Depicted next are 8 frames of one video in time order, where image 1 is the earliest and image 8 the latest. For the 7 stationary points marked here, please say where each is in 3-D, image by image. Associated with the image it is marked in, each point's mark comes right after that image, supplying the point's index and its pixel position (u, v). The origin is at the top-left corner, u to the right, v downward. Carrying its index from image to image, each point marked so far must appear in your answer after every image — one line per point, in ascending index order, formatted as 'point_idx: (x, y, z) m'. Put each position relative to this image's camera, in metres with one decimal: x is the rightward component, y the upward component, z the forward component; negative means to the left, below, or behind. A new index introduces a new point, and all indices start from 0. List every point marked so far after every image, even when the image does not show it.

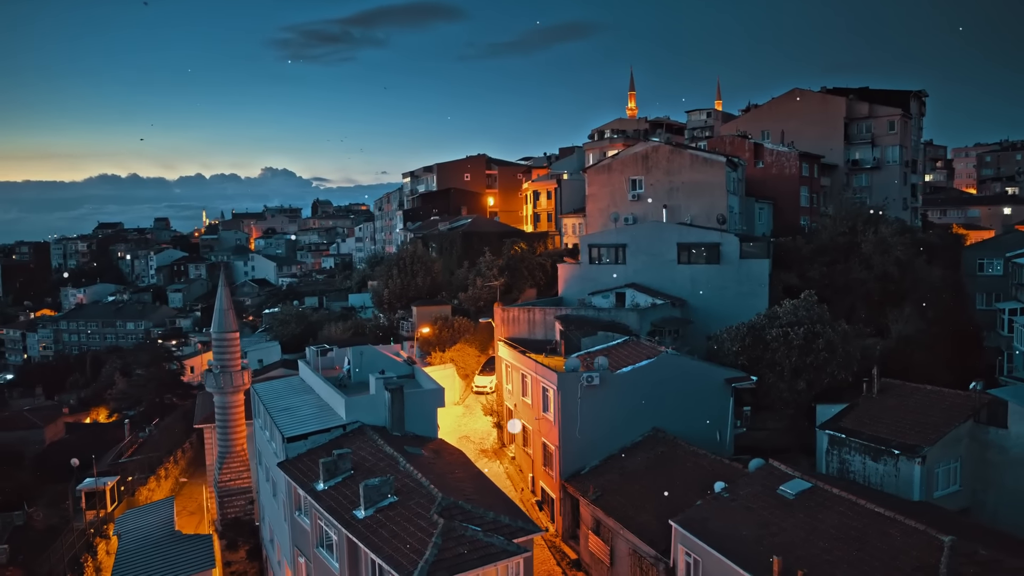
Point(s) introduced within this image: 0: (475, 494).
0: (-0.6, -3.1, +10.0) m
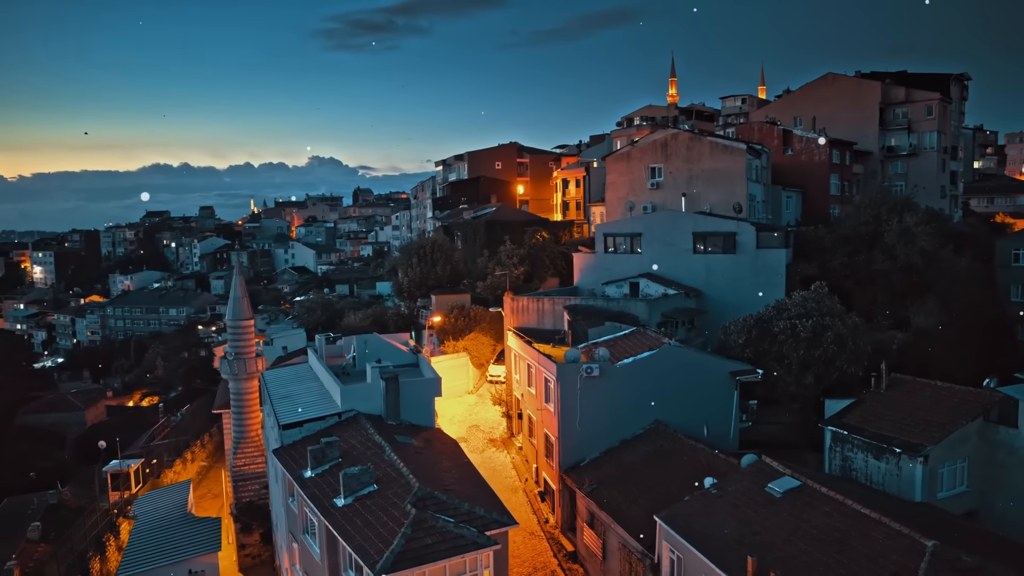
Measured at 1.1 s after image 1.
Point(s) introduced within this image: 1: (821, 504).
0: (-0.8, -2.9, +9.9) m
1: (+3.9, -2.8, +8.6) m
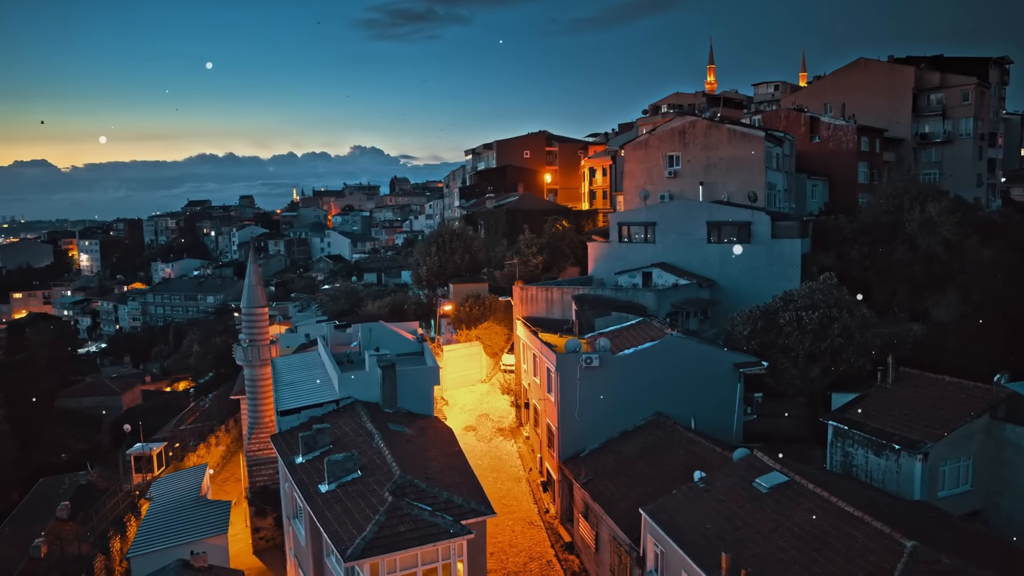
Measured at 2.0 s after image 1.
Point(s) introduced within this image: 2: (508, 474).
0: (-1.1, -2.7, +9.9) m
1: (+3.6, -2.7, +8.4) m
2: (-0.1, -4.9, +17.5) m
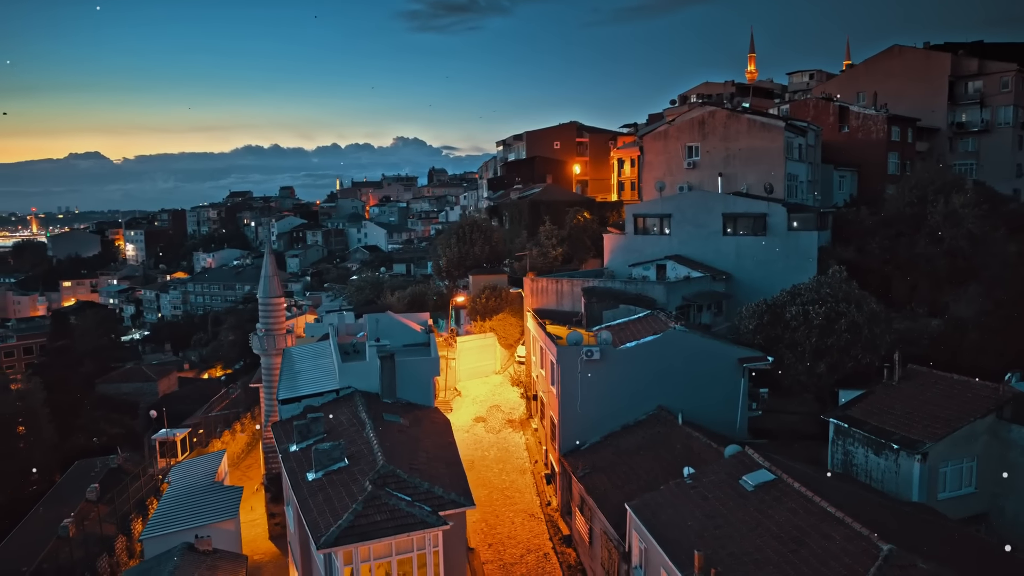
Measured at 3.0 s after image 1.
0: (-1.3, -2.6, +9.9) m
1: (+3.4, -2.6, +8.2) m
2: (0.0, -4.6, +17.5) m
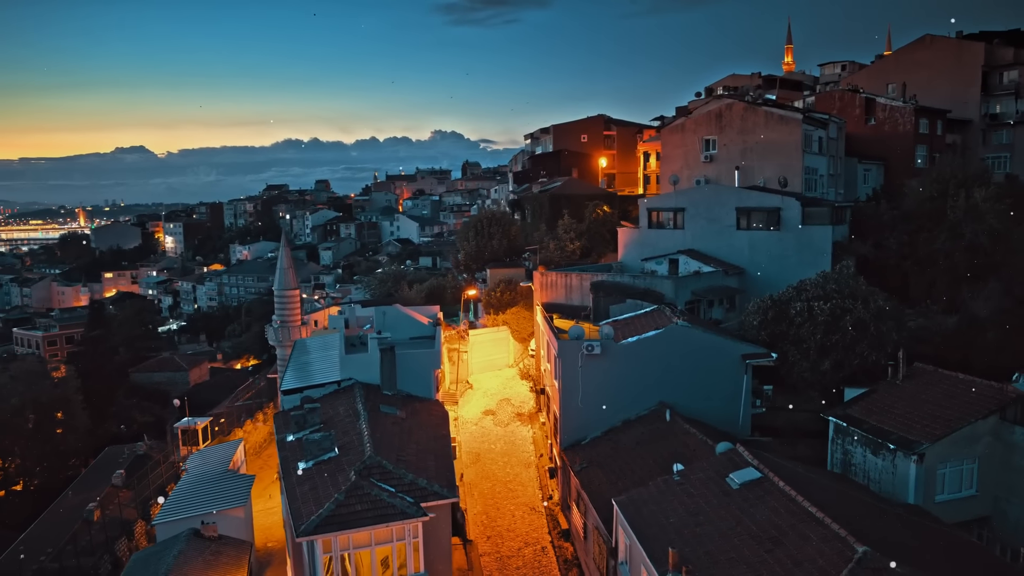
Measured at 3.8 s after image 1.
0: (-1.5, -2.5, +10.0) m
1: (+3.1, -2.5, +8.0) m
2: (+0.2, -4.5, +17.5) m
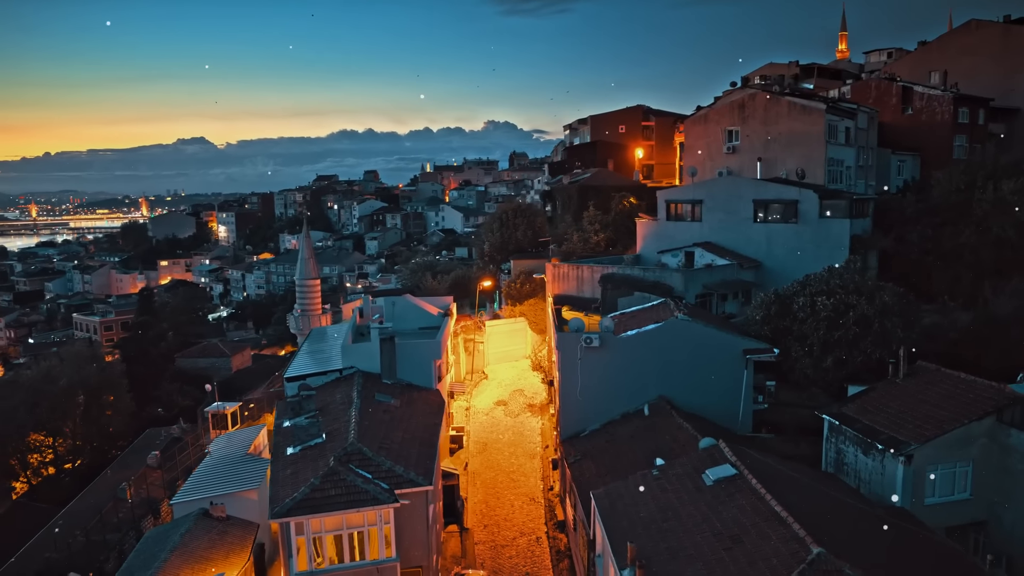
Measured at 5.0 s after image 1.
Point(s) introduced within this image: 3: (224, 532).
0: (-1.7, -2.4, +10.1) m
1: (+2.7, -2.5, +7.9) m
2: (+0.3, -4.3, +17.6) m
3: (-5.8, -4.9, +13.5) m
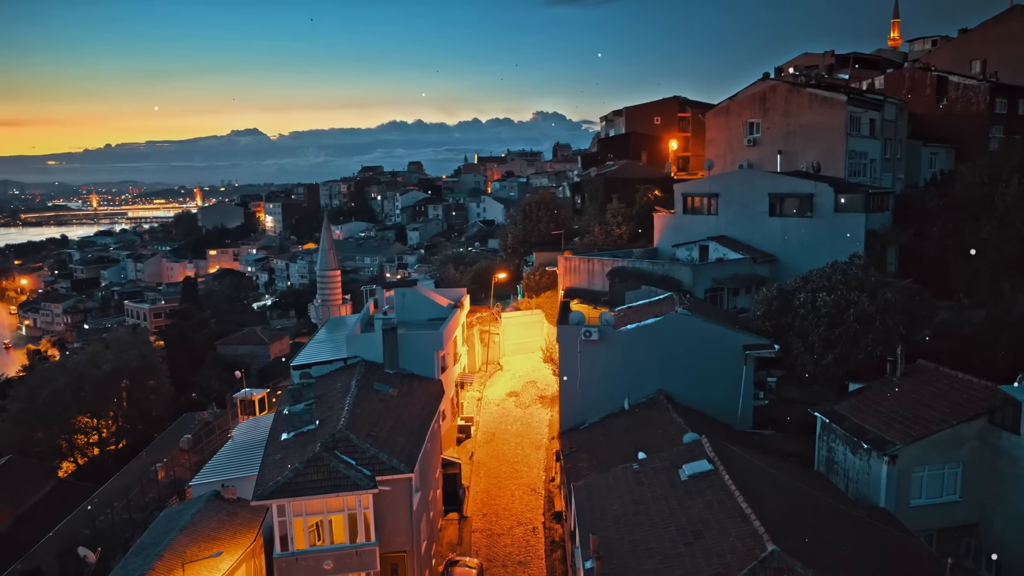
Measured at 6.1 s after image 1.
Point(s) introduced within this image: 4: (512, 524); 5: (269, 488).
0: (-1.9, -2.2, +10.4) m
1: (+2.4, -2.4, +8.0) m
2: (+0.5, -4.1, +17.8) m
3: (-5.9, -4.7, +14.0) m
4: (0.0, -4.9, +13.8) m
5: (-3.1, -2.6, +8.5) m
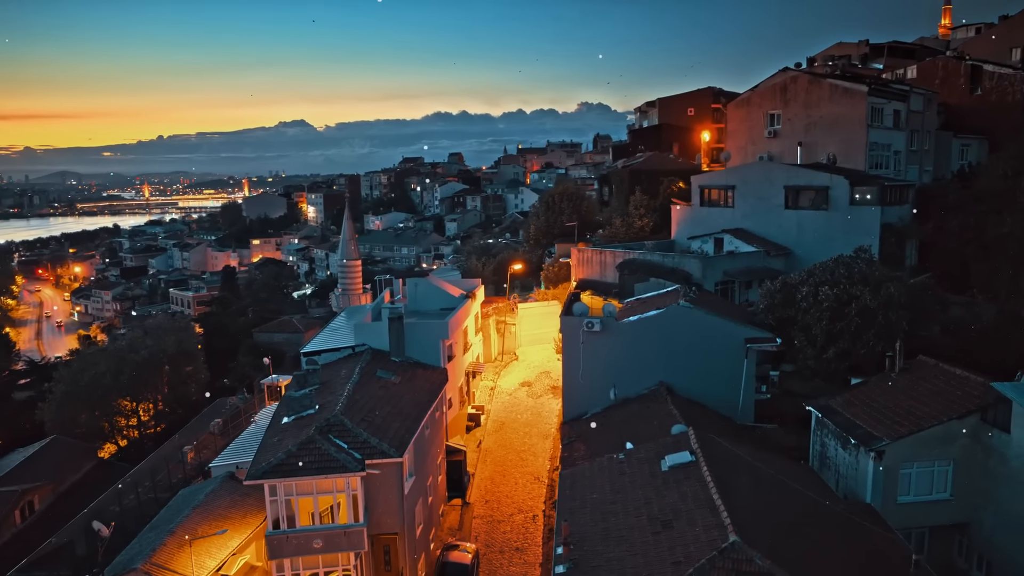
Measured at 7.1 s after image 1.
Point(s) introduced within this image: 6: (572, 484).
0: (-2.1, -2.1, +10.7) m
1: (+2.1, -2.3, +8.1) m
2: (+0.7, -3.8, +18.0) m
3: (-5.8, -4.5, +14.6) m
4: (0.0, -4.7, +14.0) m
5: (-3.3, -2.4, +8.9) m
6: (+0.8, -2.7, +9.2) m
